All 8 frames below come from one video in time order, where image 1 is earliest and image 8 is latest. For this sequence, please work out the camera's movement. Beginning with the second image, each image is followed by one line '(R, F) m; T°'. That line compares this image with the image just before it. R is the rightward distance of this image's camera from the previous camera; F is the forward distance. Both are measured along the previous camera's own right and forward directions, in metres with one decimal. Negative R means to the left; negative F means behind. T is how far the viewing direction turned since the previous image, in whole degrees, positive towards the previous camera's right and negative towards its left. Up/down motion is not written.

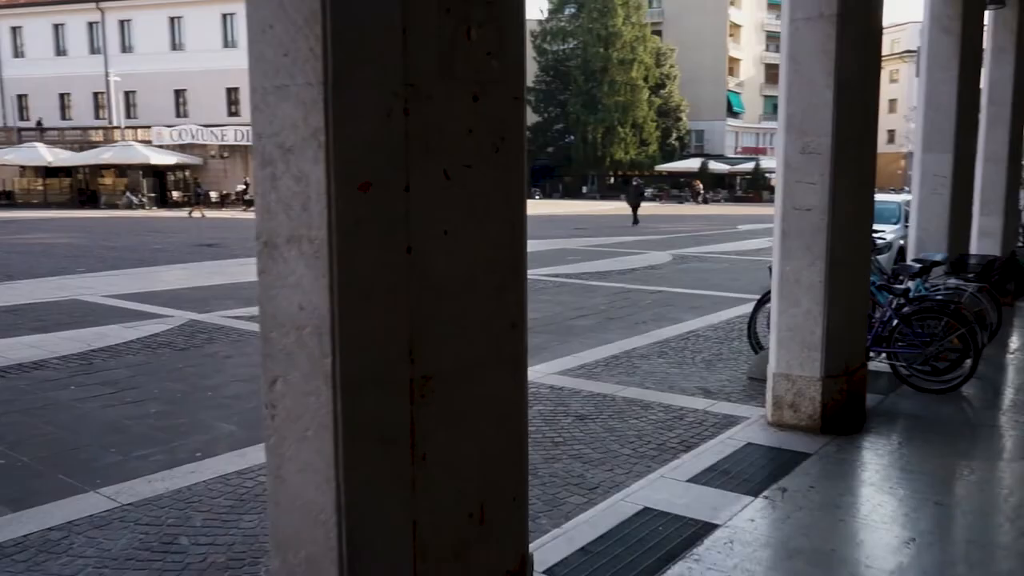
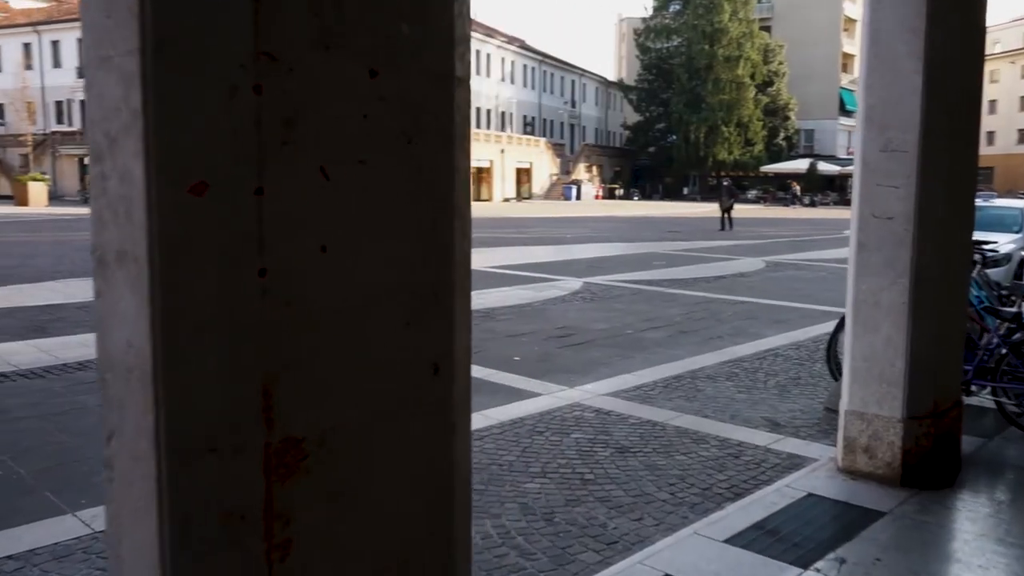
(+0.4, +0.6) m; -7°
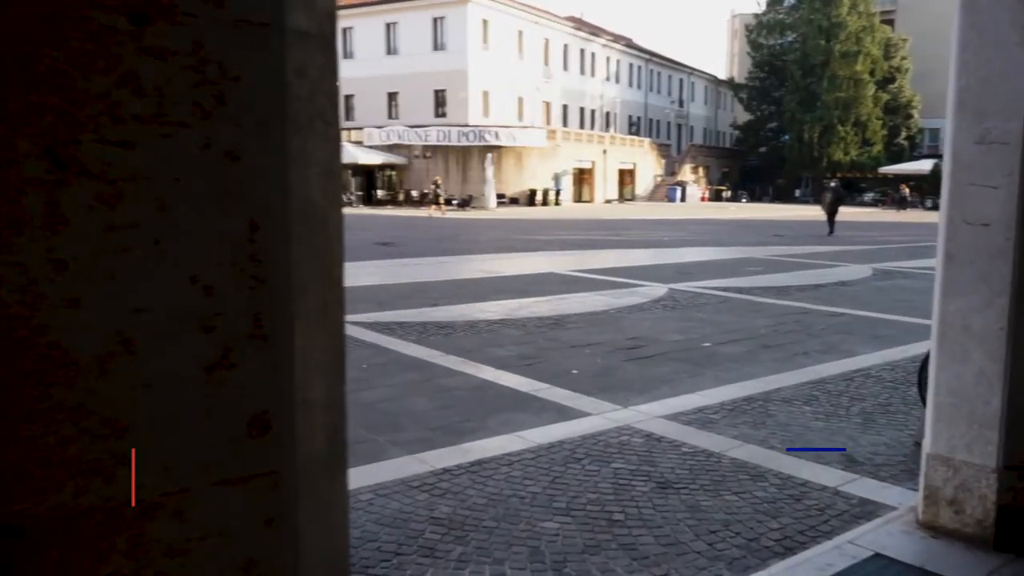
(+0.4, +0.5) m; -7°
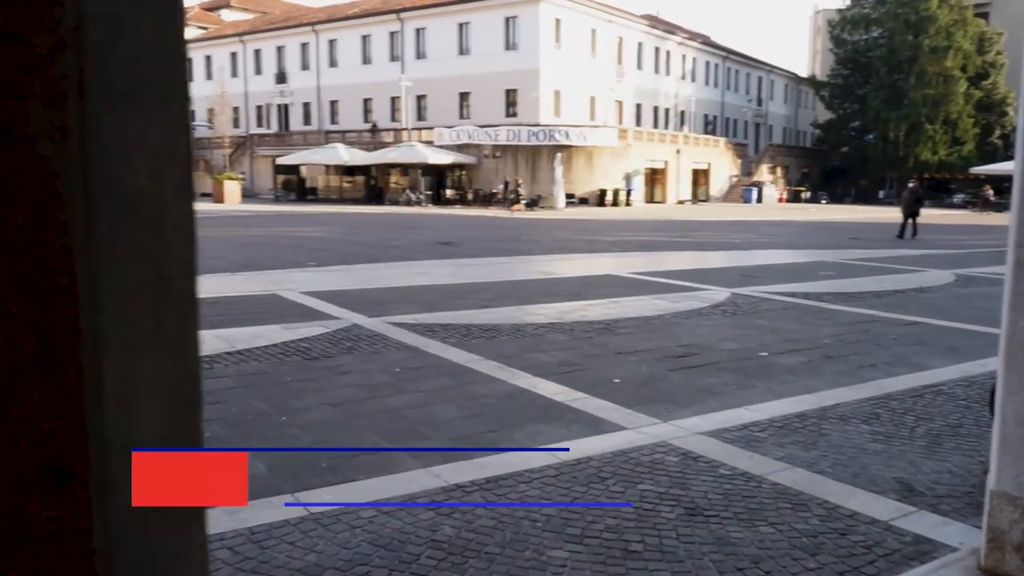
(+0.3, +0.3) m; -5°
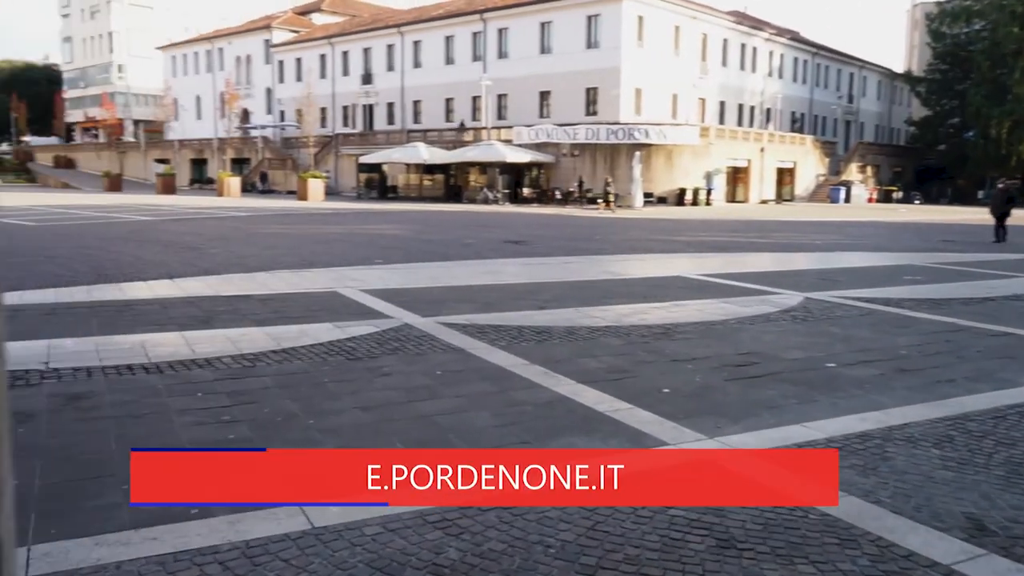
(+0.3, +0.3) m; -6°
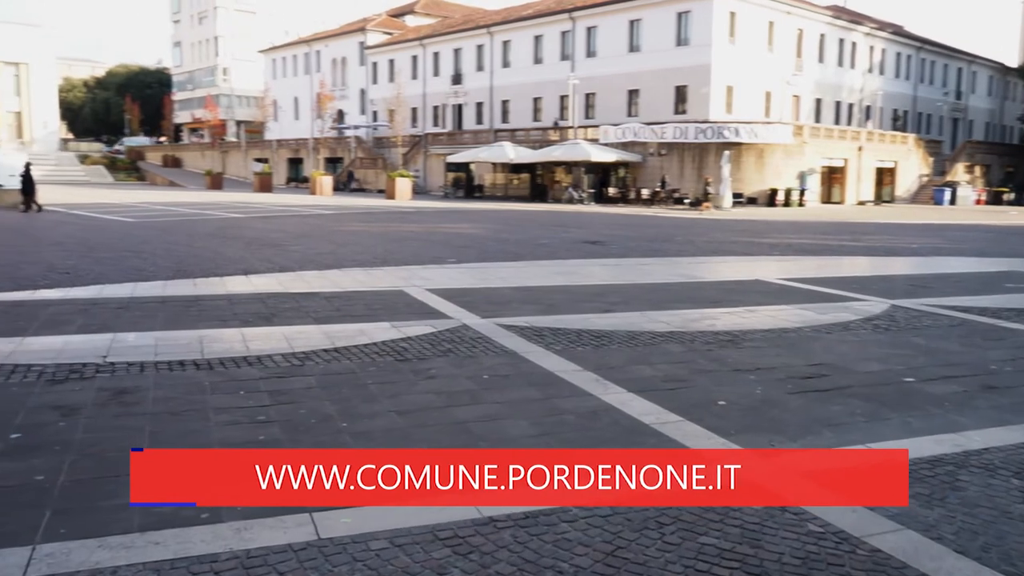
(+0.3, +0.2) m; -6°
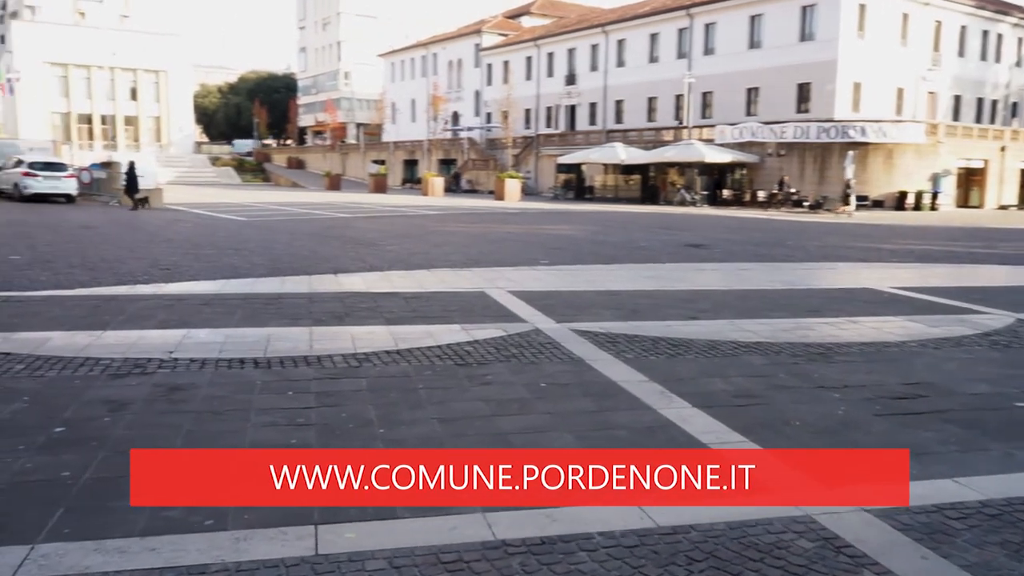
(+0.4, +0.3) m; -8°
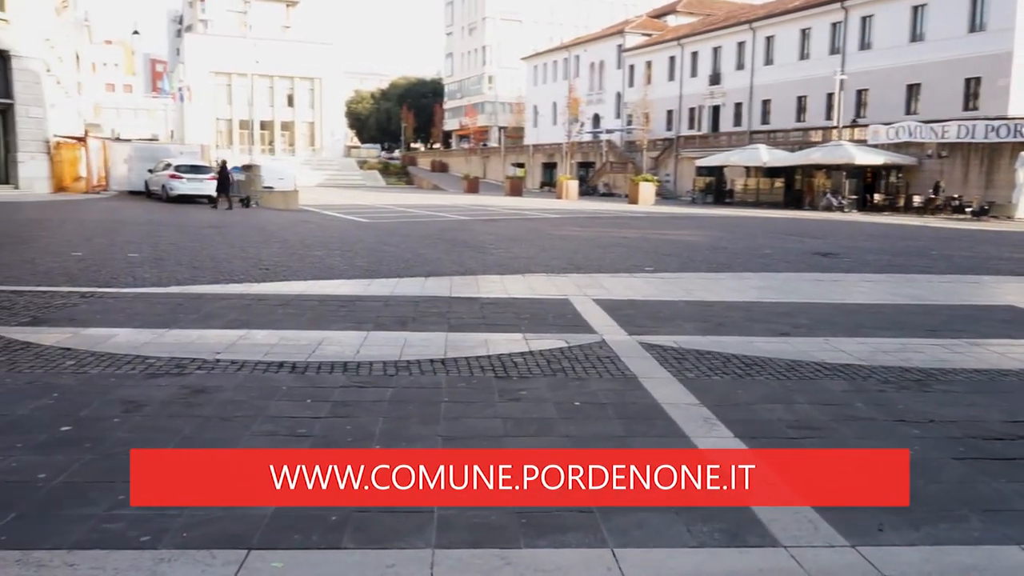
(+0.8, +0.5) m; -10°
